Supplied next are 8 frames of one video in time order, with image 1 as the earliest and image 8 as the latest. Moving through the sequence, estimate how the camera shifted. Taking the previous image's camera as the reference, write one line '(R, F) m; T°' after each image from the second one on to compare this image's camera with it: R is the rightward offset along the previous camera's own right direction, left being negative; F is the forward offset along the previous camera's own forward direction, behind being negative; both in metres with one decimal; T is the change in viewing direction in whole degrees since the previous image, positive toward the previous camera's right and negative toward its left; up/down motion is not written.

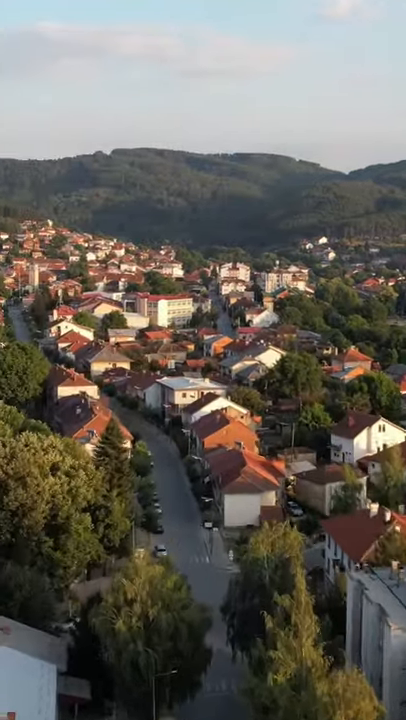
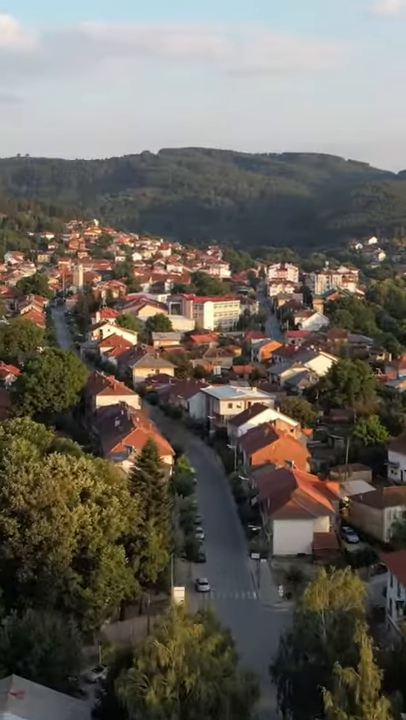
(0.0, +1.1) m; -2°
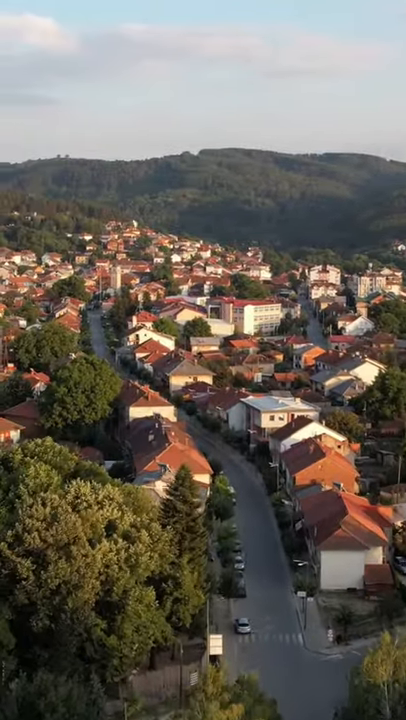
(0.0, +1.1) m; -2°
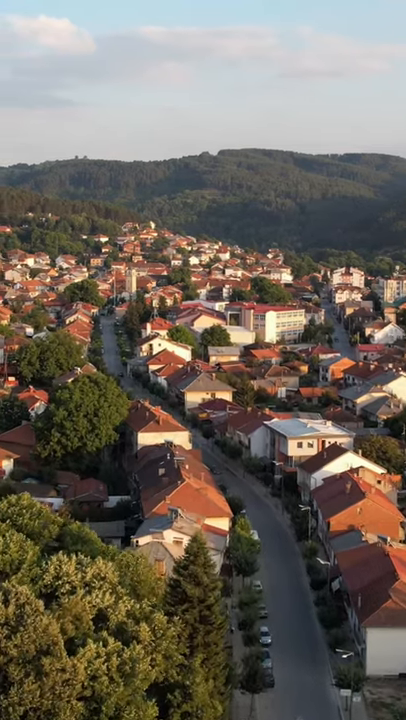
(0.0, +2.0) m; -1°
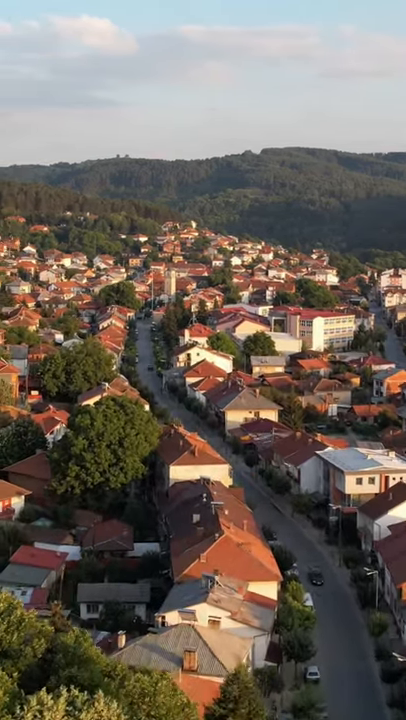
(0.0, +2.1) m; -2°
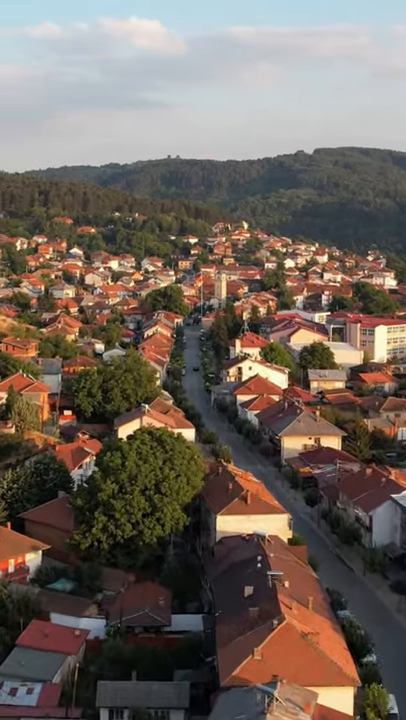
(0.0, +2.1) m; -2°
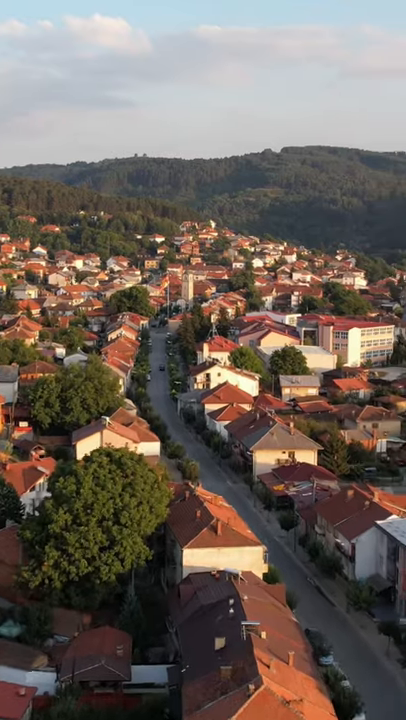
(0.0, +1.1) m; +2°
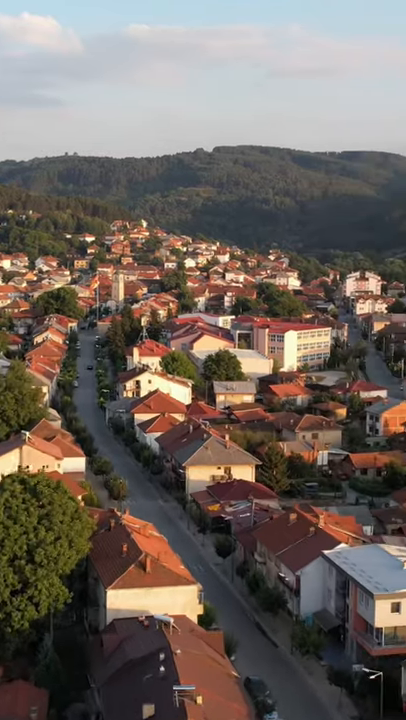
(0.0, +1.1) m; +3°
